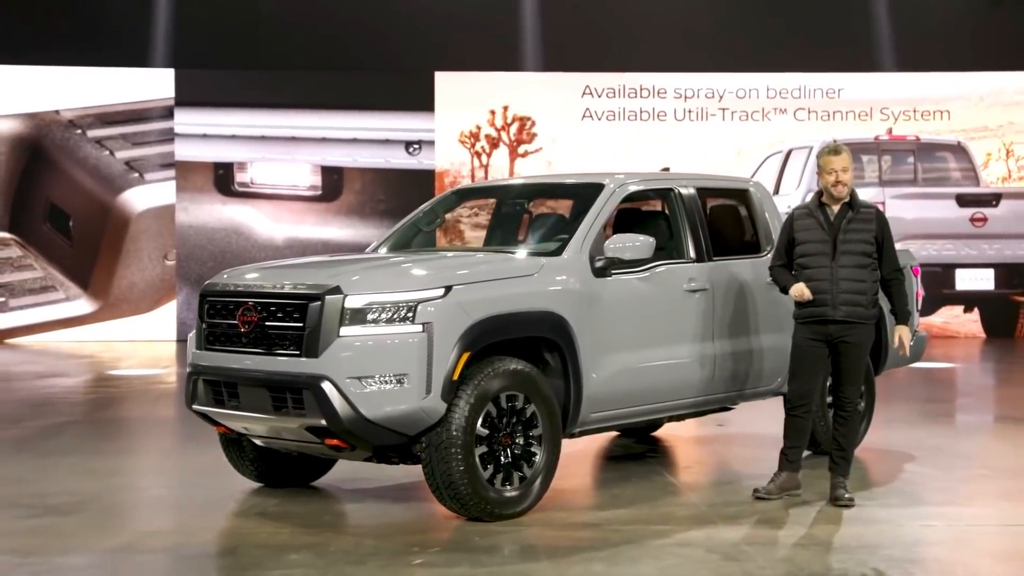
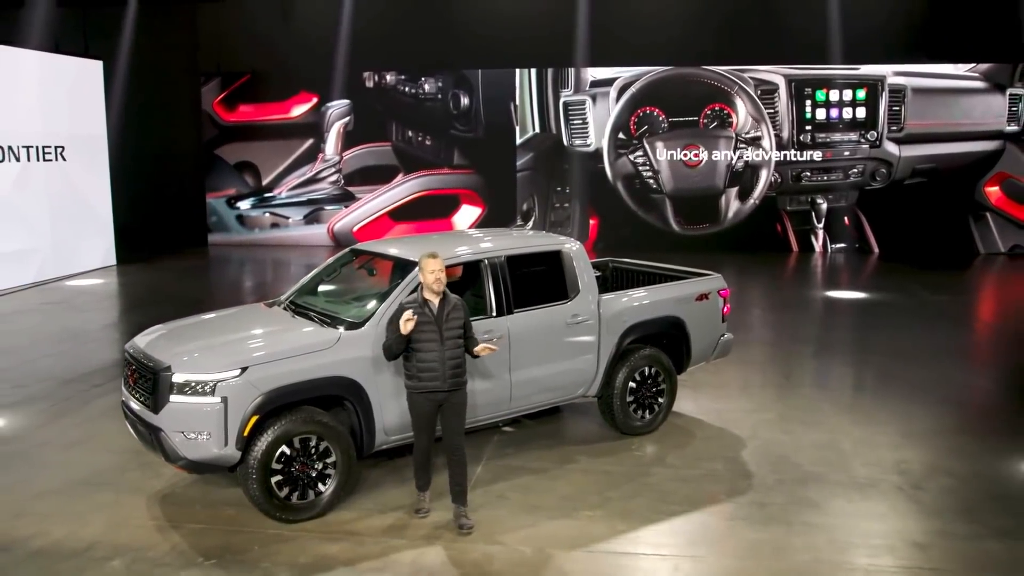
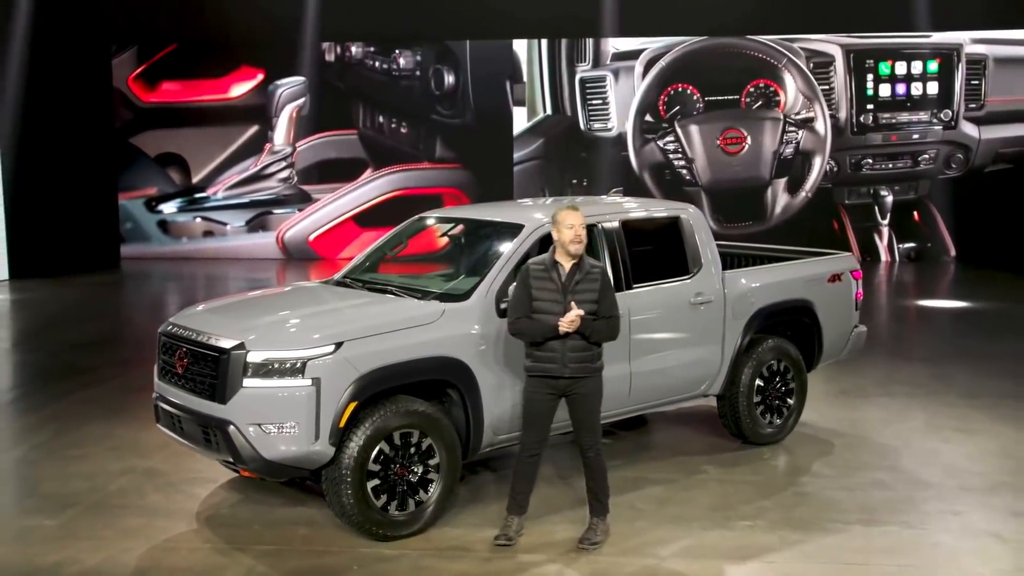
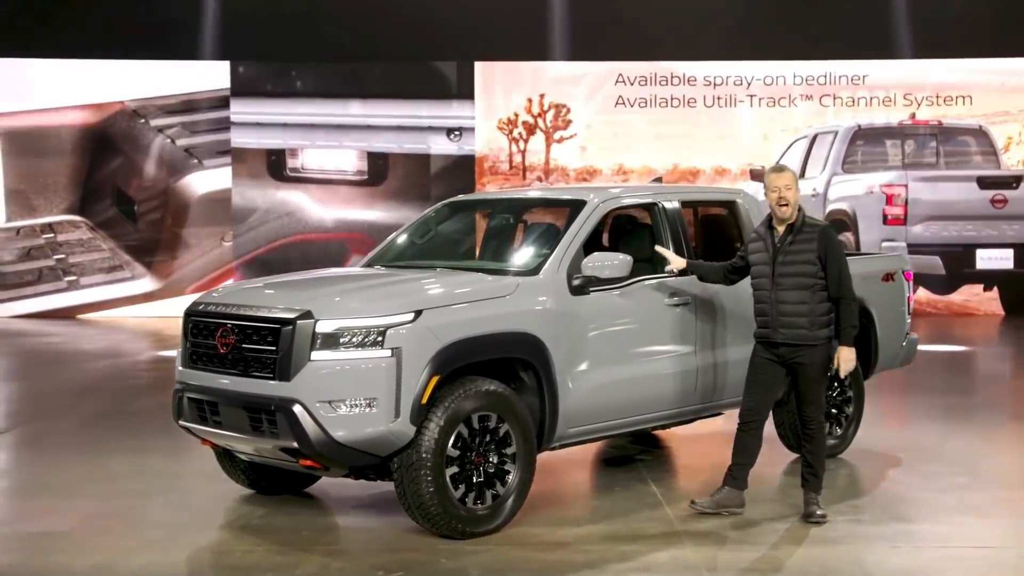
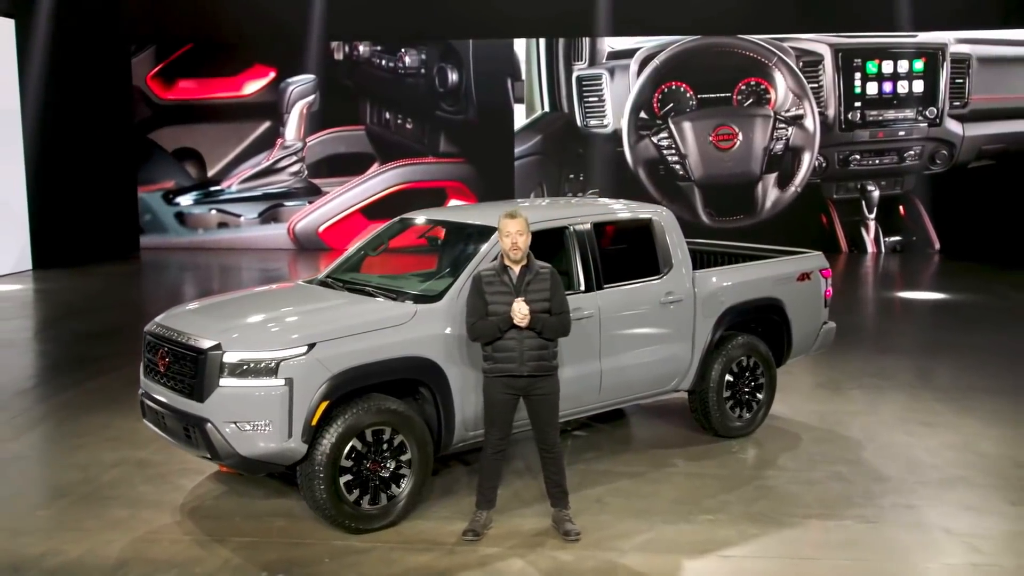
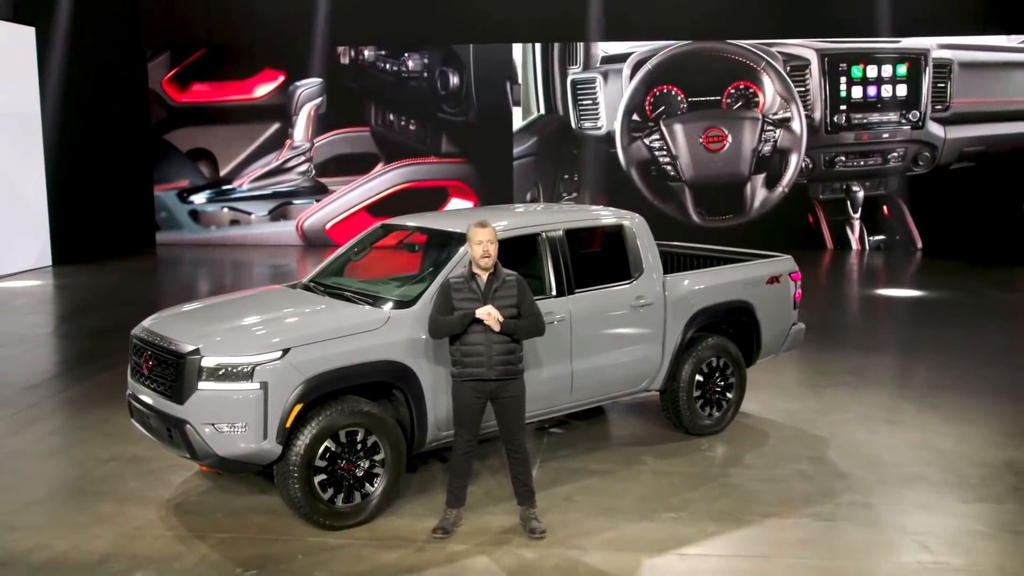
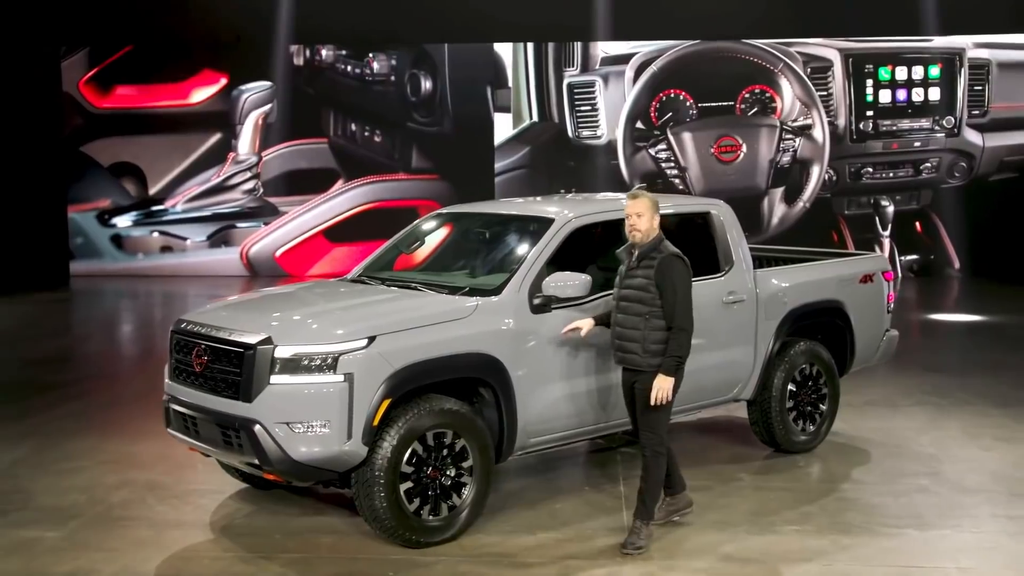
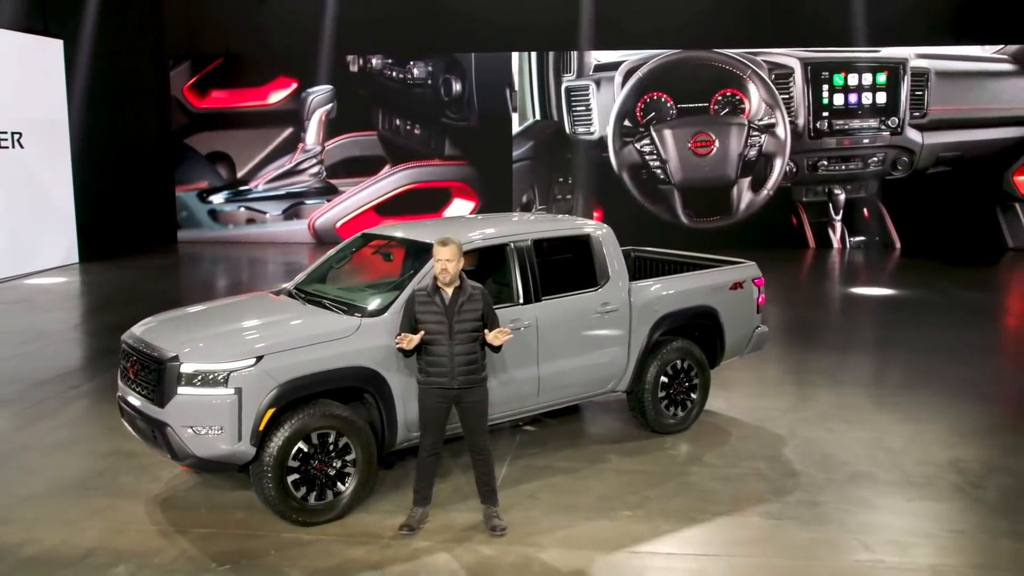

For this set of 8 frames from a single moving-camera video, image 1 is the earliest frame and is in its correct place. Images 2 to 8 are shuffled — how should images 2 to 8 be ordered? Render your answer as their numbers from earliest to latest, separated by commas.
4, 7, 3, 5, 6, 8, 2
